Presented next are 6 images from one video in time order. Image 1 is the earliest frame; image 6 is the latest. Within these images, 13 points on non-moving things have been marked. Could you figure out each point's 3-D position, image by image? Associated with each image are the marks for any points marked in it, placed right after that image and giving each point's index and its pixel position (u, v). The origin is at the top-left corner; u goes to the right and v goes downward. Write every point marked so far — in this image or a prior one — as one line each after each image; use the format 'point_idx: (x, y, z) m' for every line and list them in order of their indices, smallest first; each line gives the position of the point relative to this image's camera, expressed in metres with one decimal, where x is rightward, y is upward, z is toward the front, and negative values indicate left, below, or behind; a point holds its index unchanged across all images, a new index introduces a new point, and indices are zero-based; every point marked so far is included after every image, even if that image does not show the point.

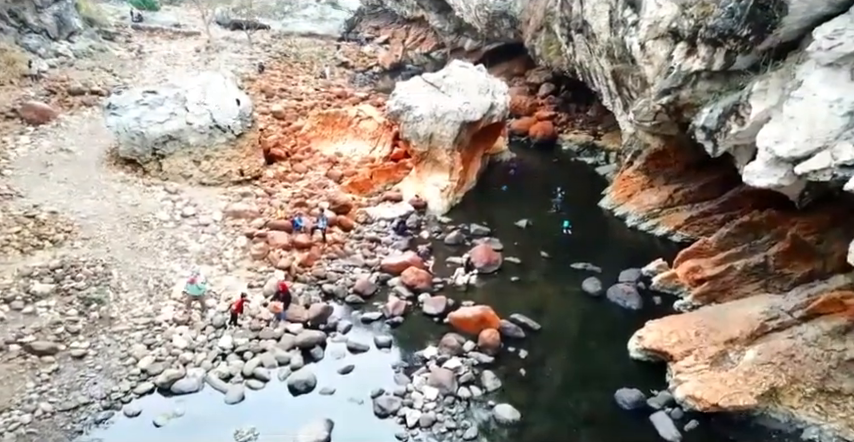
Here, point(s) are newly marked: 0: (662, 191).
0: (+4.6, +0.6, +13.4) m
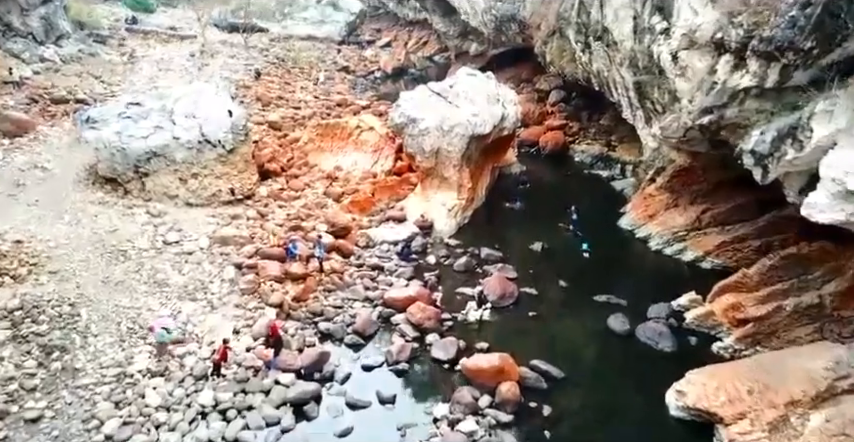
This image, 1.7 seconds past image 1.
0: (+4.8, +0.2, +12.3) m
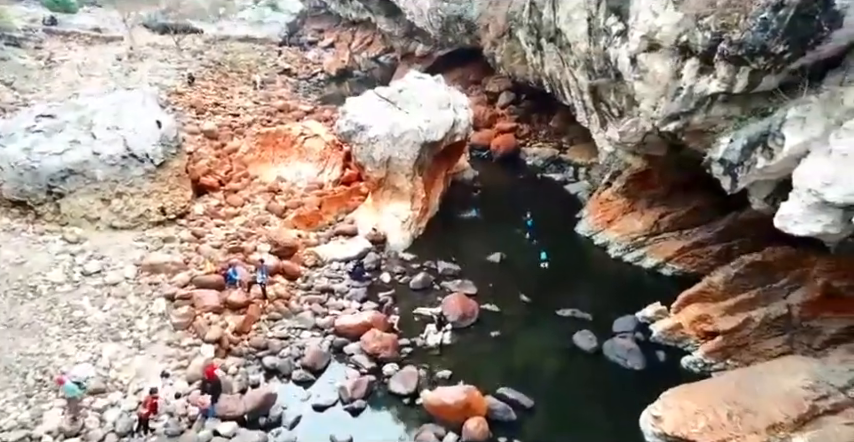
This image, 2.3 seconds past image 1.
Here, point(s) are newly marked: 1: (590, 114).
0: (+3.9, +0.1, +12.0) m
1: (+3.0, +2.0, +12.3) m
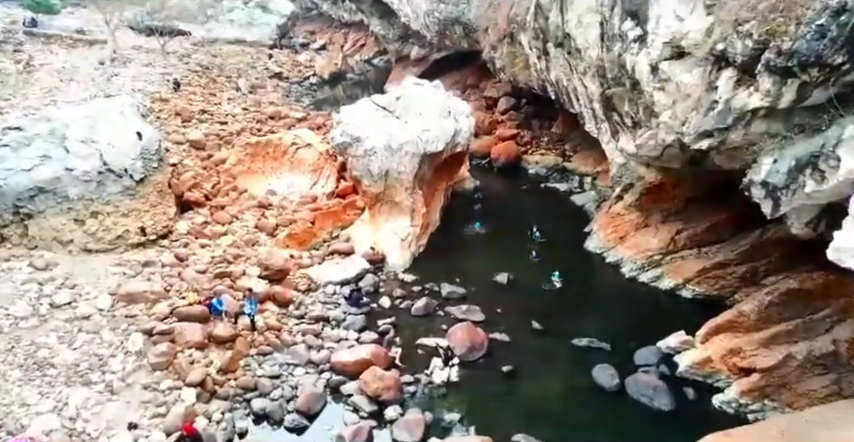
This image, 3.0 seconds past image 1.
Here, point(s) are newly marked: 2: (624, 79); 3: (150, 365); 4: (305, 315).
0: (+3.9, -0.2, +11.2) m
1: (+3.0, +1.7, +11.6) m
2: (+2.9, +2.1, +9.8) m
3: (-3.0, -1.5, +7.2) m
4: (-1.6, -1.3, +9.0) m
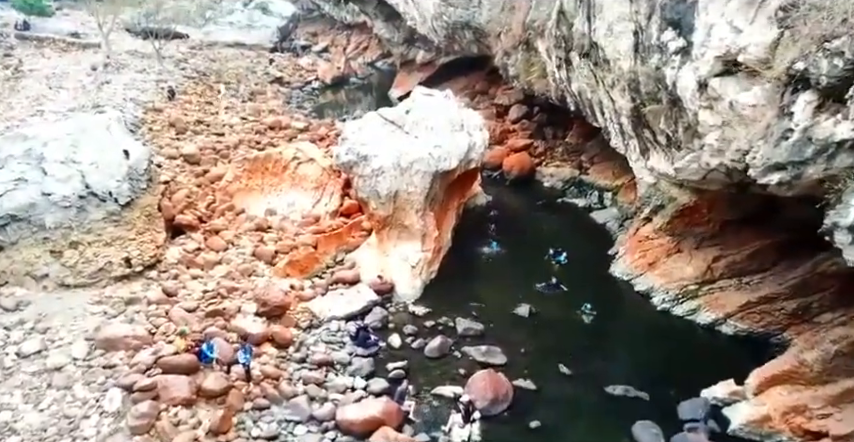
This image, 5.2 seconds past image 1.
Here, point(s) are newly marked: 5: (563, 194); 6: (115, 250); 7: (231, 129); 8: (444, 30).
0: (+4.1, -0.6, +10.3) m
1: (+3.2, +1.3, +10.6) m
2: (+3.1, +1.7, +8.9) m
3: (-2.8, -1.9, +6.2) m
4: (-1.4, -1.7, +8.0) m
5: (+3.1, +0.6, +15.1) m
6: (-4.0, -0.4, +8.6) m
7: (-4.3, +2.0, +14.7) m
8: (+0.5, +4.8, +16.9) m
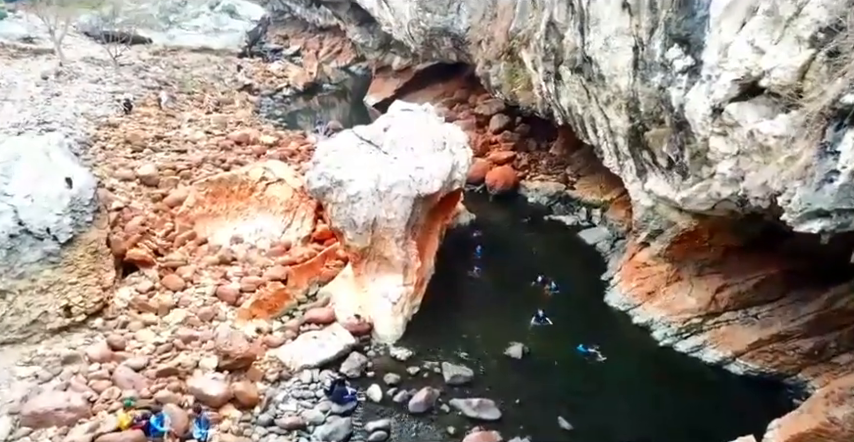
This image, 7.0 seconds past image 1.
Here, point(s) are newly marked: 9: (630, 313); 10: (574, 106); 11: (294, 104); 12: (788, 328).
0: (+3.9, -1.0, +9.5) m
1: (+2.9, +0.9, +9.8) m
2: (+2.9, +1.3, +8.1) m
3: (-2.9, -2.4, +5.2) m
4: (-1.6, -2.1, +7.1) m
5: (+2.6, +0.2, +14.3) m
6: (-4.2, -0.9, +7.6) m
7: (-4.8, +1.5, +13.6) m
8: (-0.1, +4.3, +16.0) m
9: (+3.1, -1.4, +10.1) m
10: (+2.4, +1.9, +10.8) m
11: (-3.9, +3.4, +19.9) m
12: (+4.6, -1.4, +8.5) m
